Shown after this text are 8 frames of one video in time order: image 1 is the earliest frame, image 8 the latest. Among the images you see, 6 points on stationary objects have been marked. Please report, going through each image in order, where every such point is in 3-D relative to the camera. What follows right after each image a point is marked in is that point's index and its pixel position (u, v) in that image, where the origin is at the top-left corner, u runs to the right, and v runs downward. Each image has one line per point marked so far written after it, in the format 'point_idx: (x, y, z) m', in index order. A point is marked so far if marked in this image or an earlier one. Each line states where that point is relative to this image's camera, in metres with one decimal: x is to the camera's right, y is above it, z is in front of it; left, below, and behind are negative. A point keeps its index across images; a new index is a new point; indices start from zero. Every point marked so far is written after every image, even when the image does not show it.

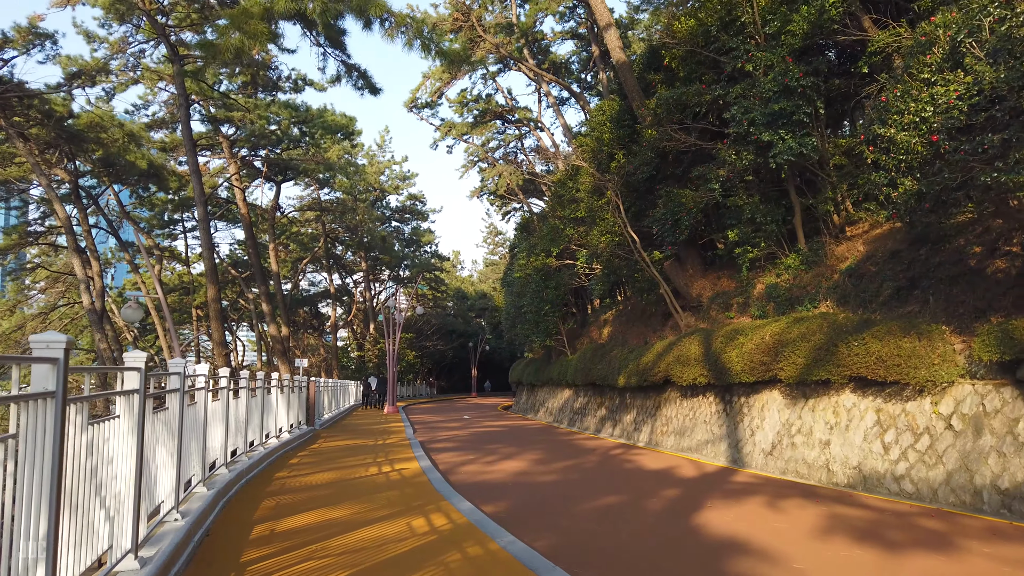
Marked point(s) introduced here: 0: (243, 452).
0: (-3.5, -2.2, +9.8) m
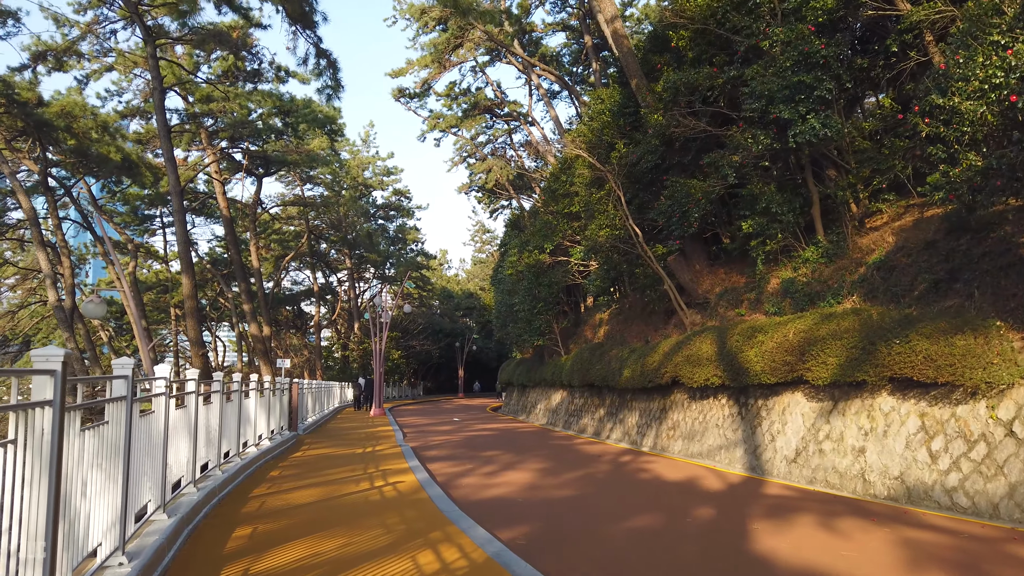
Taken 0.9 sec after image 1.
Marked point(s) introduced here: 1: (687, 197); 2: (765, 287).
0: (-3.4, -2.1, +8.7) m
1: (+3.6, +1.9, +16.0) m
2: (+5.1, 0.0, +15.2) m
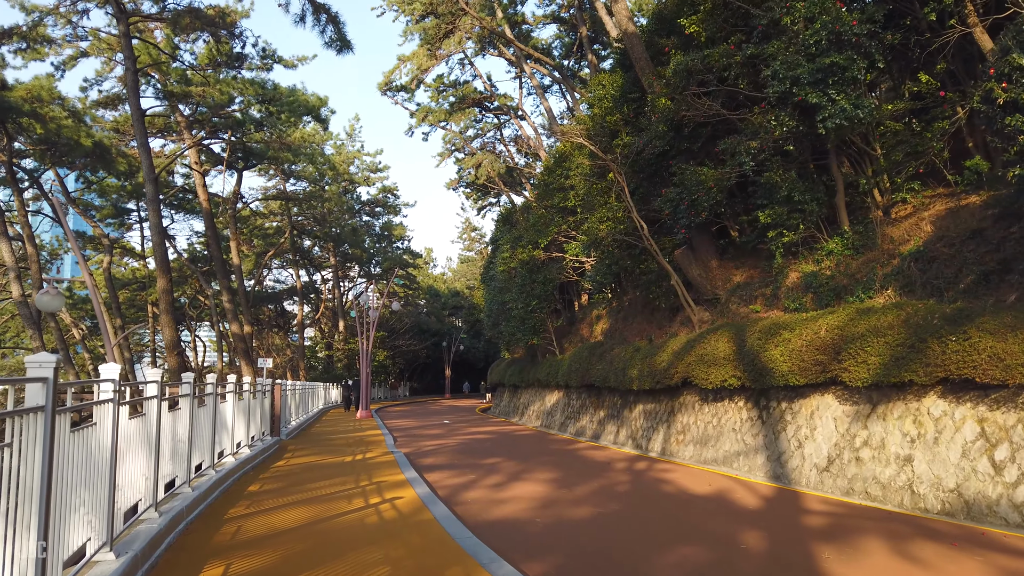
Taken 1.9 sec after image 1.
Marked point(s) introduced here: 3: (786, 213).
0: (-3.2, -1.9, +7.5) m
1: (+3.6, +2.0, +15.0) m
2: (+5.1, +0.1, +14.3) m
3: (+4.8, +1.3, +13.4) m
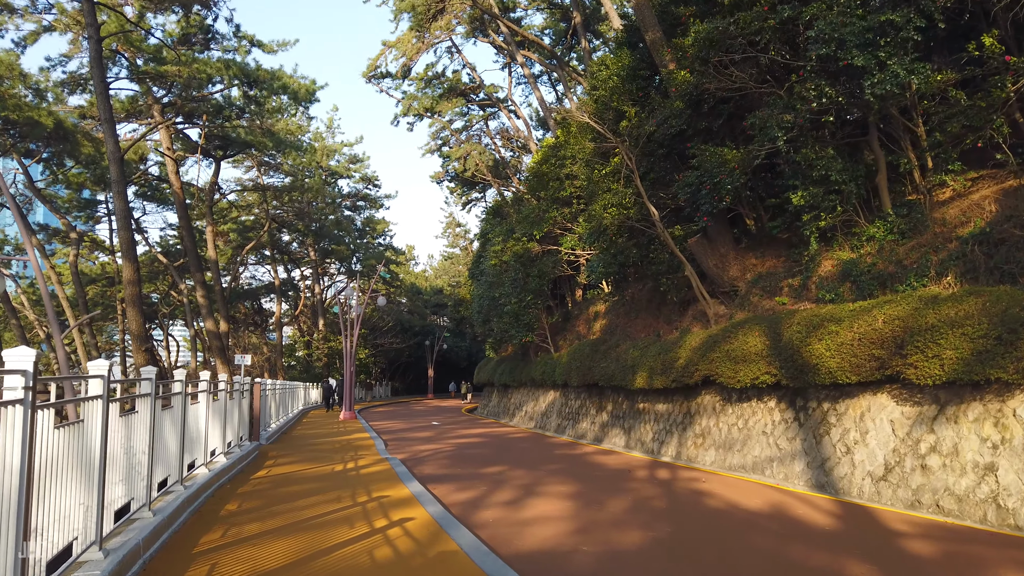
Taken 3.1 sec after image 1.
0: (-2.9, -1.7, +6.1) m
1: (+3.7, +2.2, +13.8) m
2: (+5.2, +0.3, +13.1) m
3: (+5.0, +1.5, +12.2) m
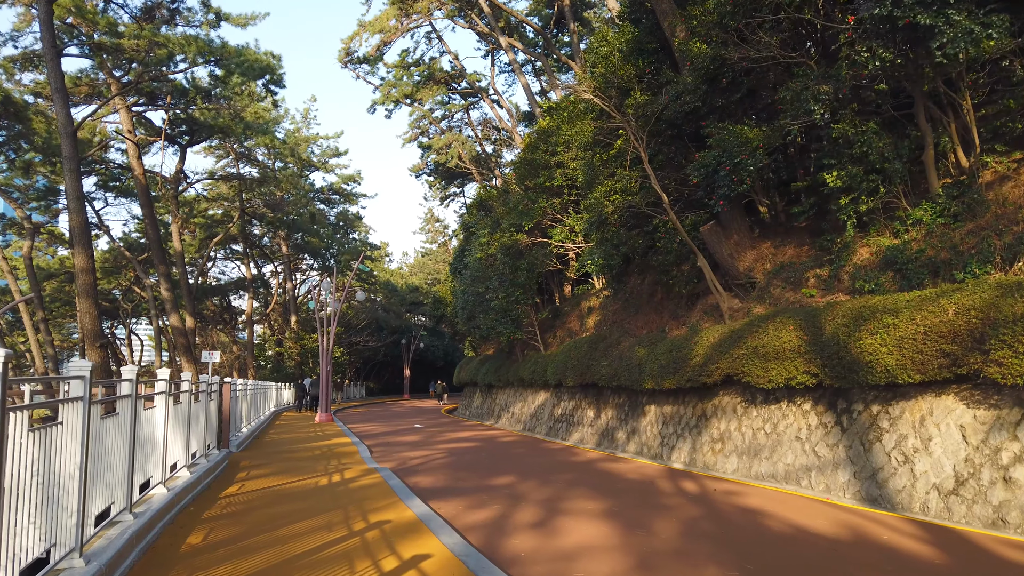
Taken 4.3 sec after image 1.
0: (-2.6, -1.5, +4.6) m
1: (+3.8, +2.4, +12.5) m
2: (+5.3, +0.4, +11.9) m
3: (+5.0, +1.7, +11.0) m
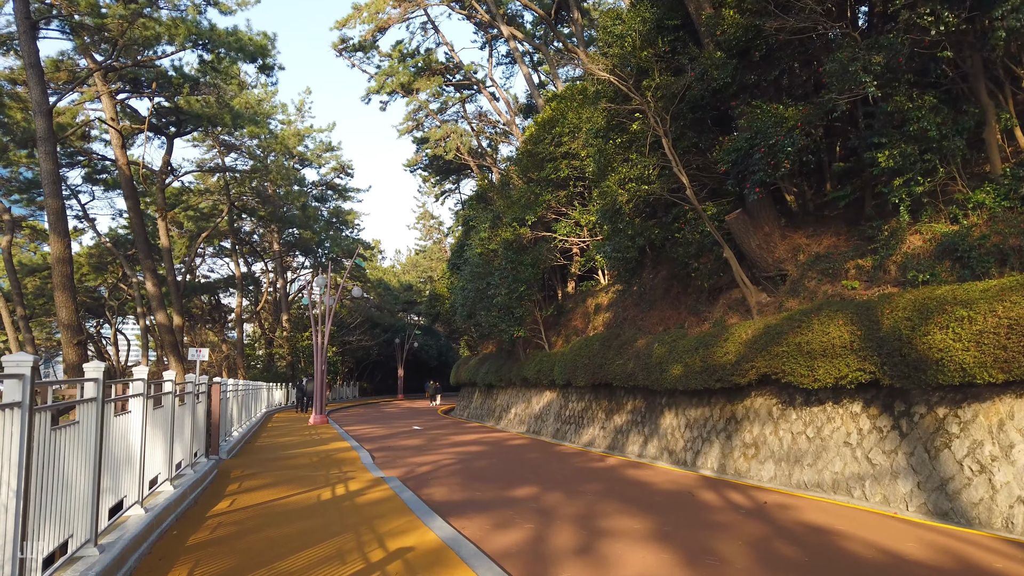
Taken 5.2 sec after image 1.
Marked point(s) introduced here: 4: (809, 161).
0: (-2.3, -1.4, +3.5) m
1: (+4.0, +2.5, +11.5) m
2: (+5.5, +0.6, +10.9) m
3: (+5.3, +1.8, +10.0) m
4: (+4.7, +2.0, +12.2) m
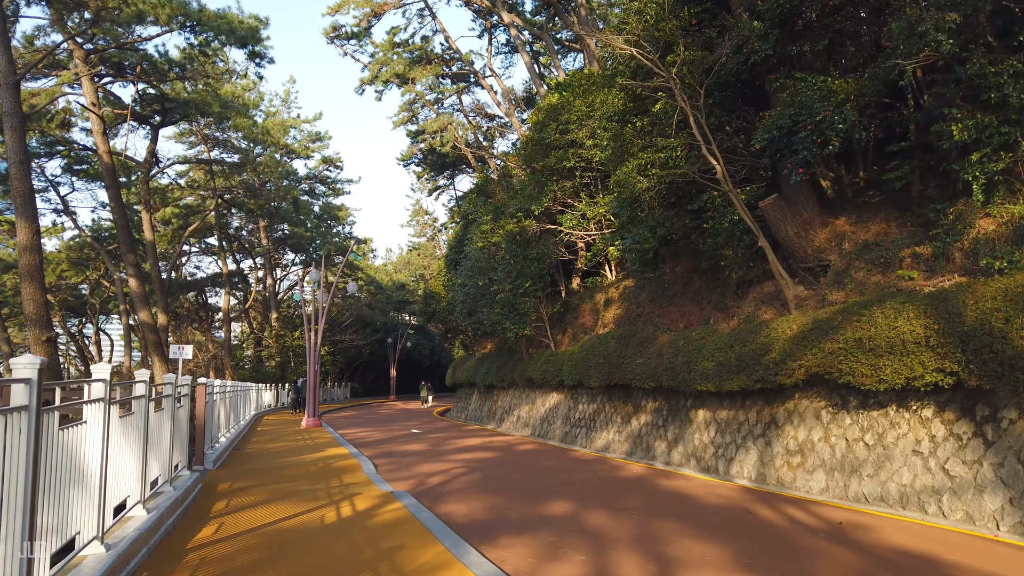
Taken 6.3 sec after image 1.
0: (-1.9, -1.3, +2.3) m
1: (+4.3, +2.6, +10.4) m
2: (+5.8, +0.7, +9.8) m
3: (+5.6, +1.9, +8.9) m
4: (+5.0, +2.2, +11.1) m
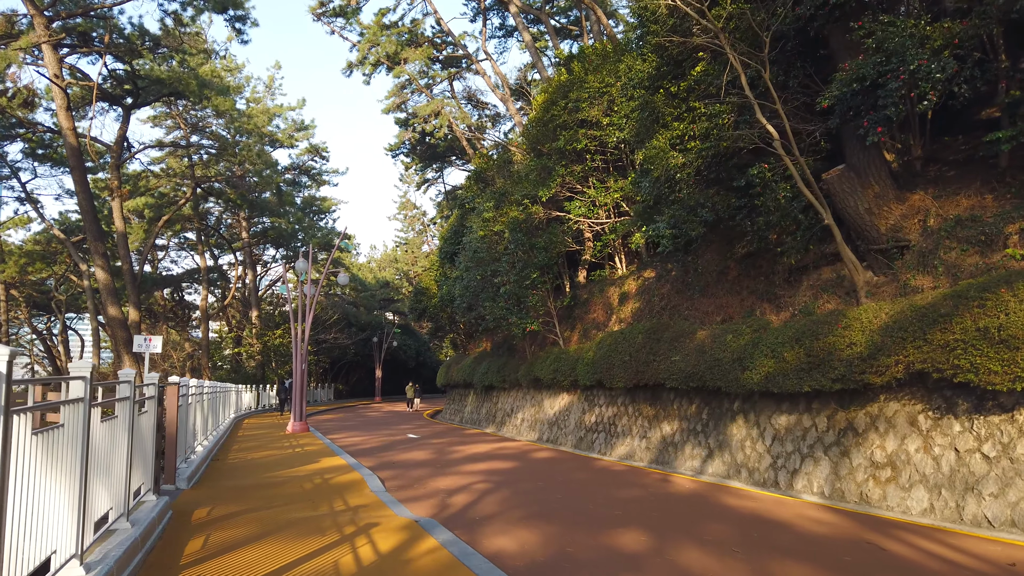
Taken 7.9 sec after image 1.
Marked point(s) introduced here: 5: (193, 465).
0: (-1.2, -1.0, +0.5) m
1: (+4.8, +2.8, +8.7) m
2: (+6.3, +0.9, +8.2) m
3: (+6.1, +2.1, +7.3) m
4: (+5.5, +2.4, +9.5) m
5: (-4.2, -2.4, +10.2) m
